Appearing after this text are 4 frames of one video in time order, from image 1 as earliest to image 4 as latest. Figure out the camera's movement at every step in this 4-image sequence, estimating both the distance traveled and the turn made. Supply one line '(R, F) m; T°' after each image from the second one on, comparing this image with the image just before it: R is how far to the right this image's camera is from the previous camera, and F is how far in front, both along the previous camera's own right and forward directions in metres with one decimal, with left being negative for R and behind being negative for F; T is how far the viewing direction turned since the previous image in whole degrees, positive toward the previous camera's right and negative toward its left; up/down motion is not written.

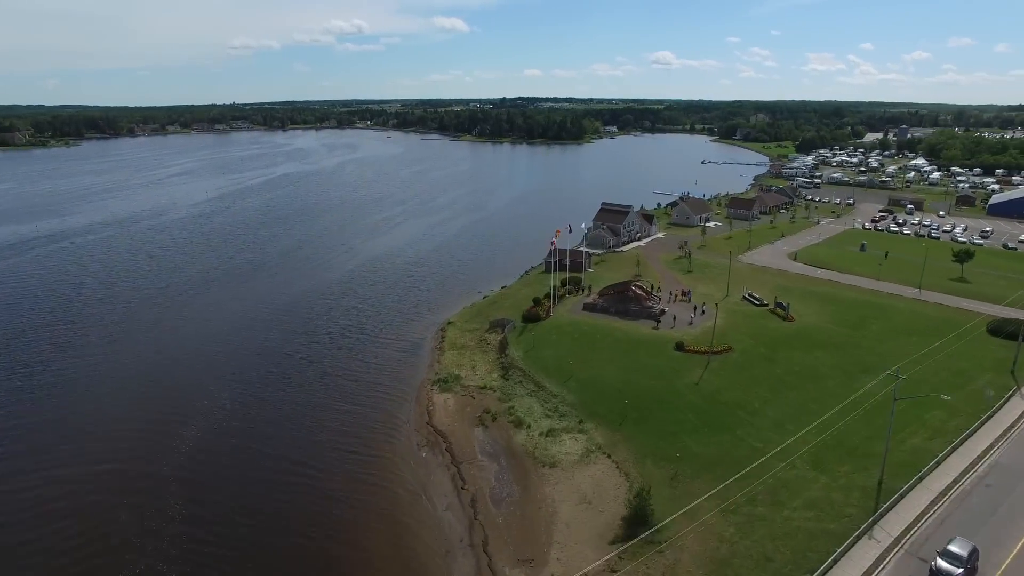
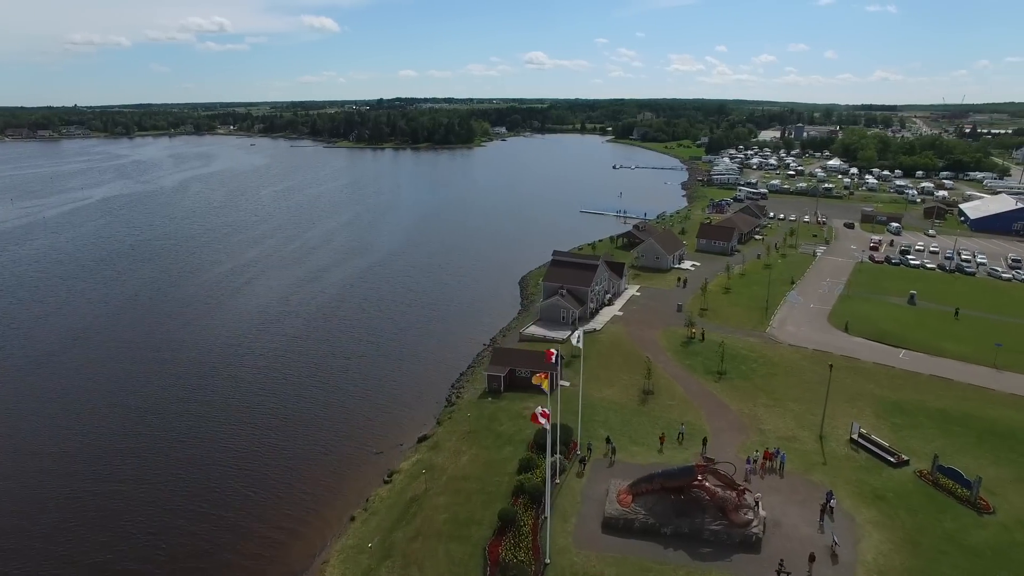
(-1.3, +21.8) m; +10°
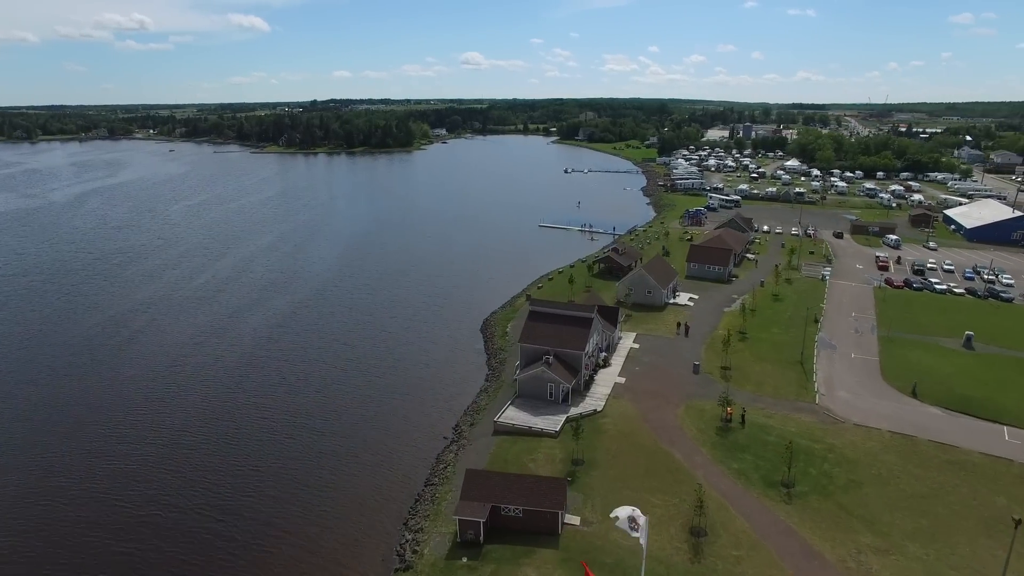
(-1.1, +10.4) m; +5°
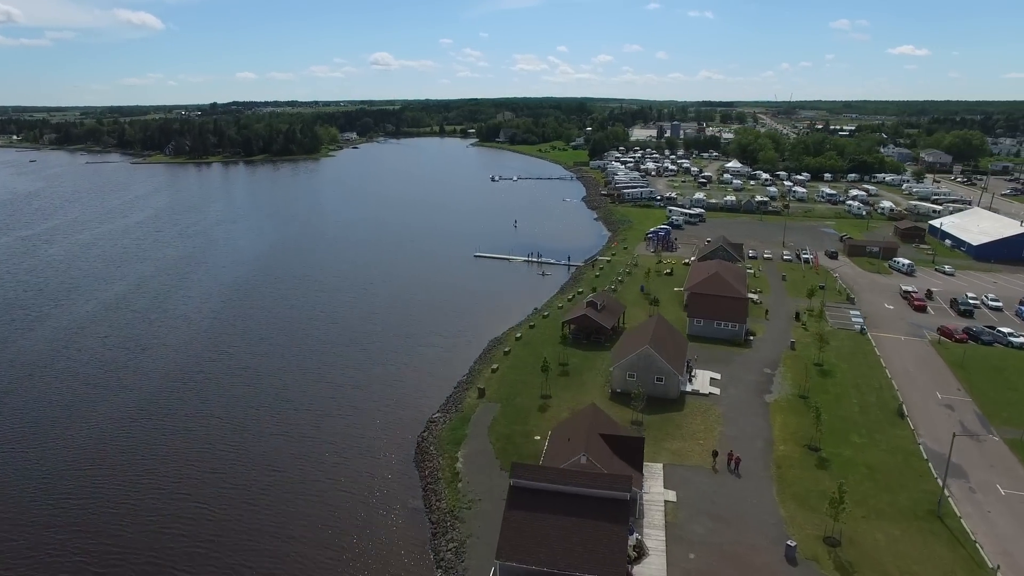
(-1.0, +14.5) m; +7°
